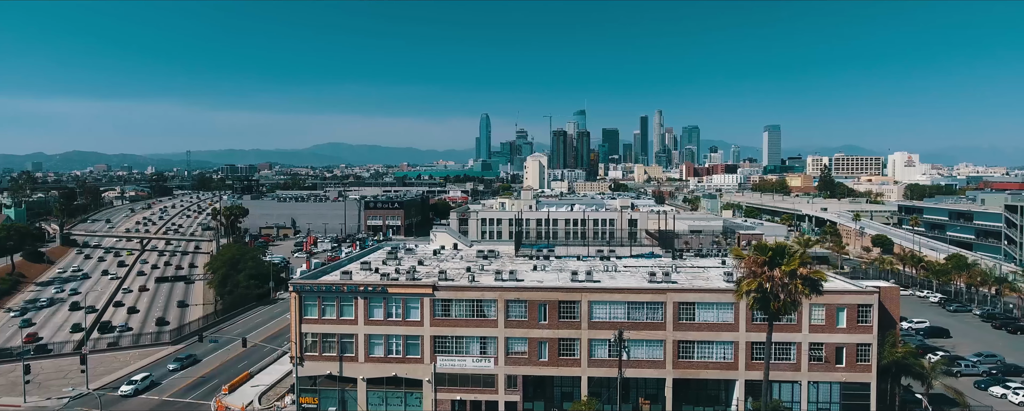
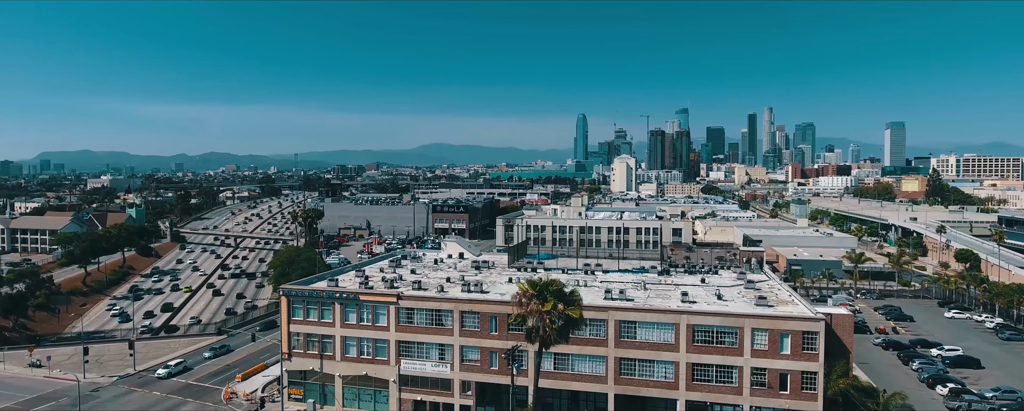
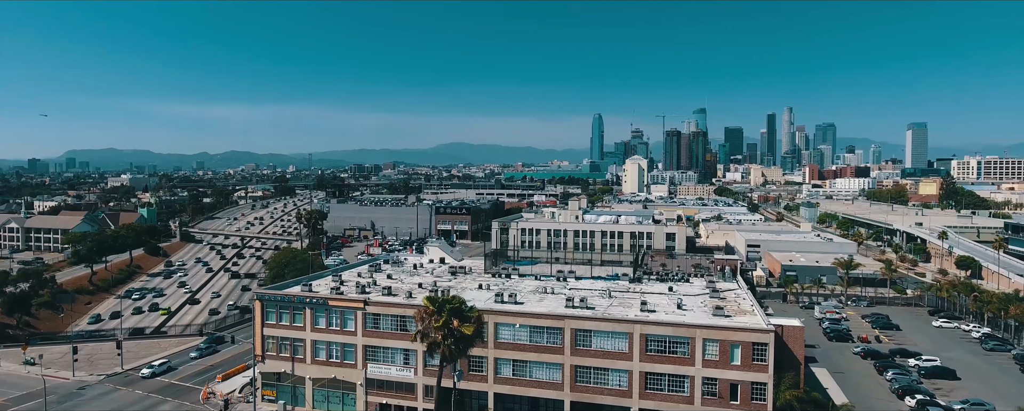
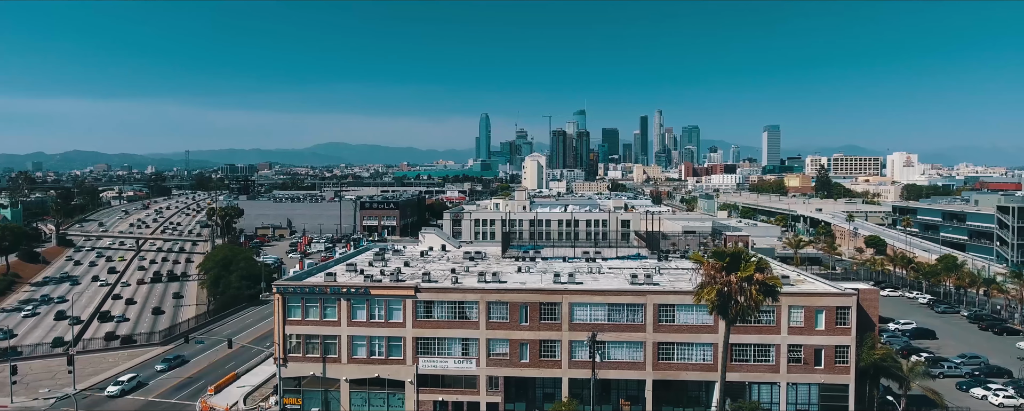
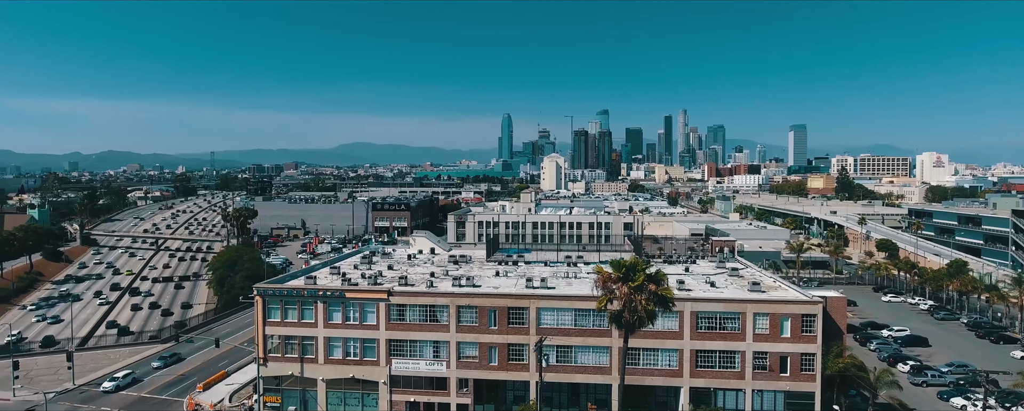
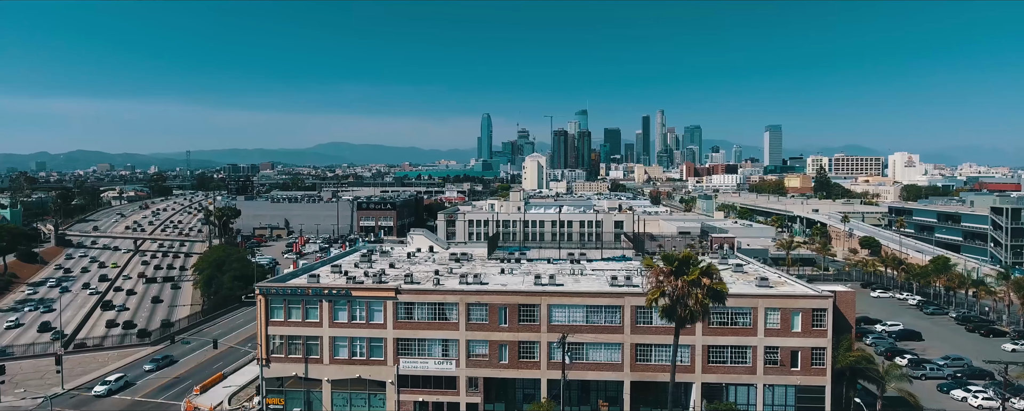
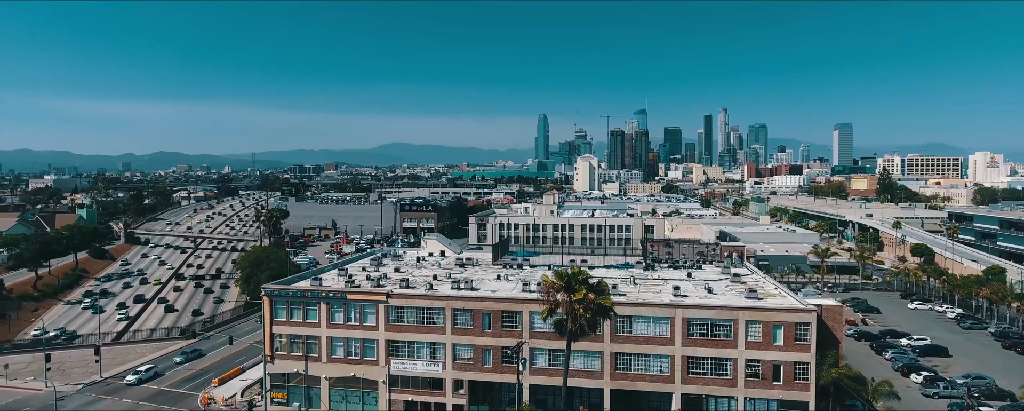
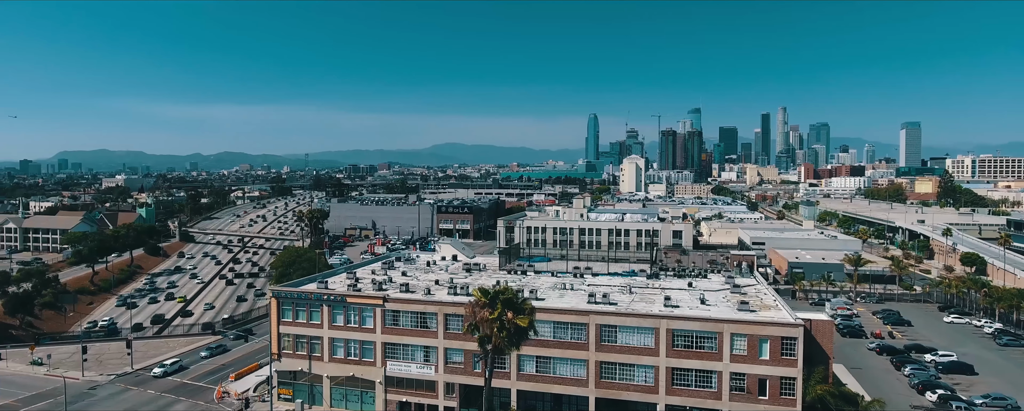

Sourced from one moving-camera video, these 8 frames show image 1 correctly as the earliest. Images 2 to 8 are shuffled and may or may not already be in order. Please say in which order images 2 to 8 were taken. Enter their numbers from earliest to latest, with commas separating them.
4, 6, 5, 7, 2, 8, 3
